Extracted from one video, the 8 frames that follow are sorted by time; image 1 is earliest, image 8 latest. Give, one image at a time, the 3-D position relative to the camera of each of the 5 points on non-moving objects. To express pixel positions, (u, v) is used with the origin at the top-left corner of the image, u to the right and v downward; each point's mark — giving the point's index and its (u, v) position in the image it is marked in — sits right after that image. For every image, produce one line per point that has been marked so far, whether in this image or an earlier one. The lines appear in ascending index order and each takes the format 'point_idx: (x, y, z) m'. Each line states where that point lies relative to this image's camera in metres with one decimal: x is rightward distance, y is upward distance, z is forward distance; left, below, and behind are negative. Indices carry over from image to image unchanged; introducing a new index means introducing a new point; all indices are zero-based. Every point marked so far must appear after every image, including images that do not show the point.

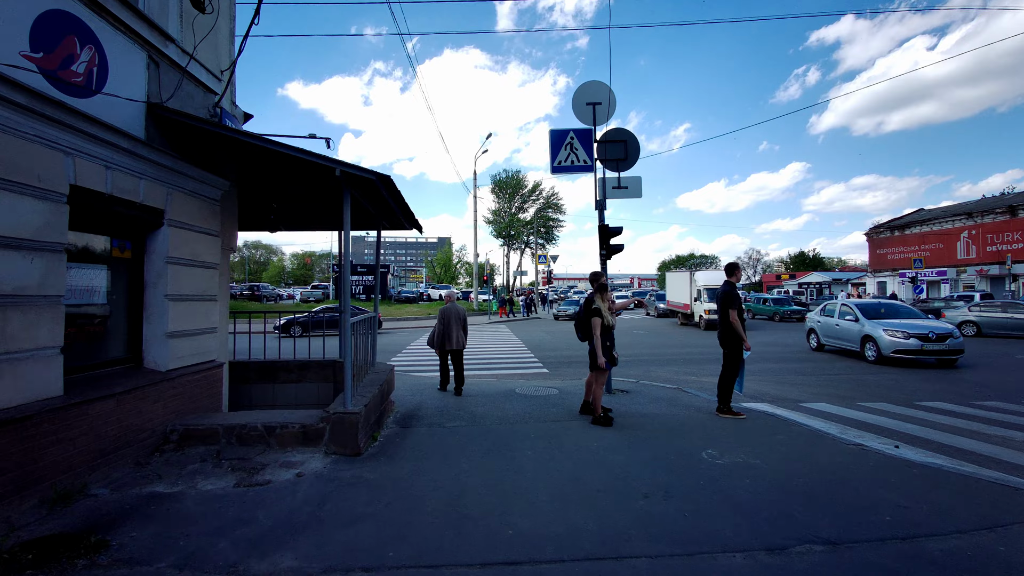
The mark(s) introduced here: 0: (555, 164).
0: (+0.7, +2.0, +7.9) m
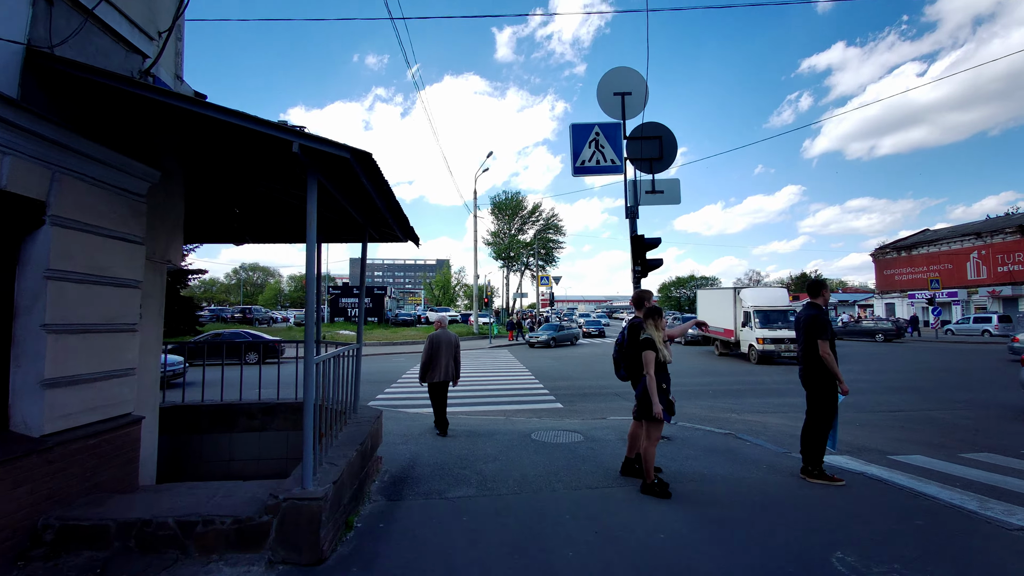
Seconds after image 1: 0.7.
0: (+0.9, +1.7, +6.6) m
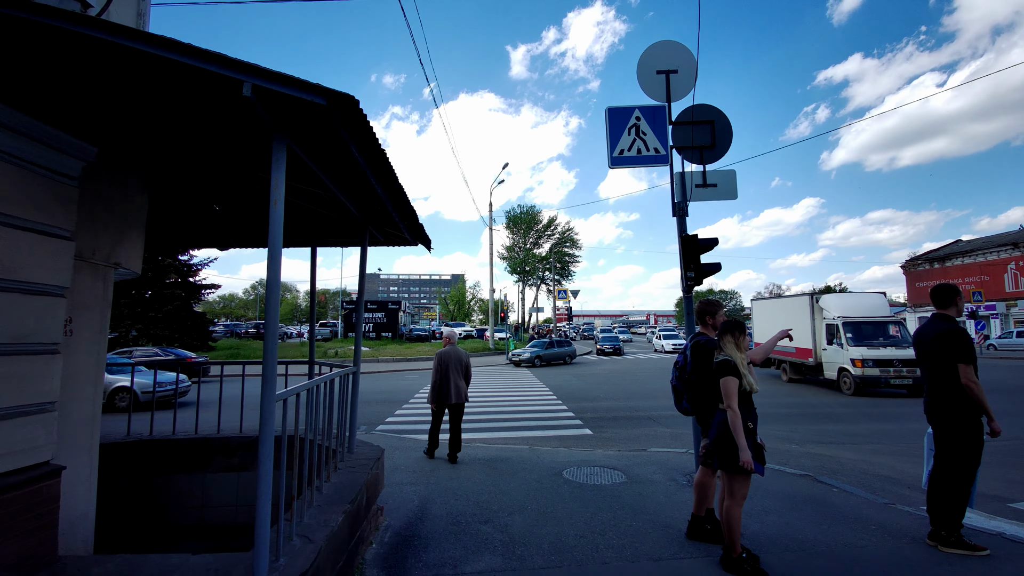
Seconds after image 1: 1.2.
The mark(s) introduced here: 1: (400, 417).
0: (+1.2, +1.6, +5.7) m
1: (-2.6, -2.9, +10.8) m
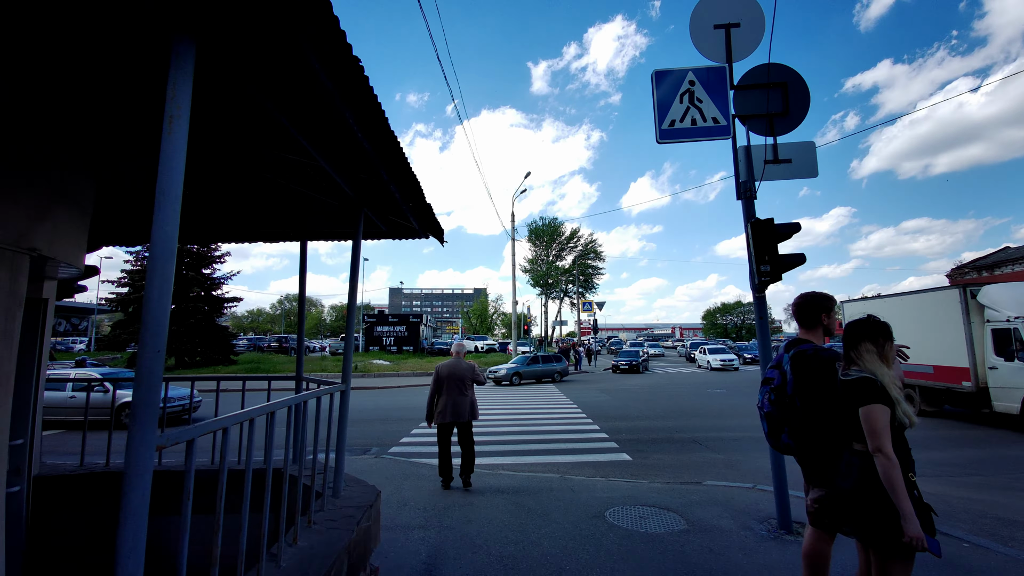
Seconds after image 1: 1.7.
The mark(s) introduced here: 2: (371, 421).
0: (+1.5, +1.6, +4.7) m
1: (-2.1, -3.1, +9.8) m
2: (-3.7, -3.4, +12.2) m
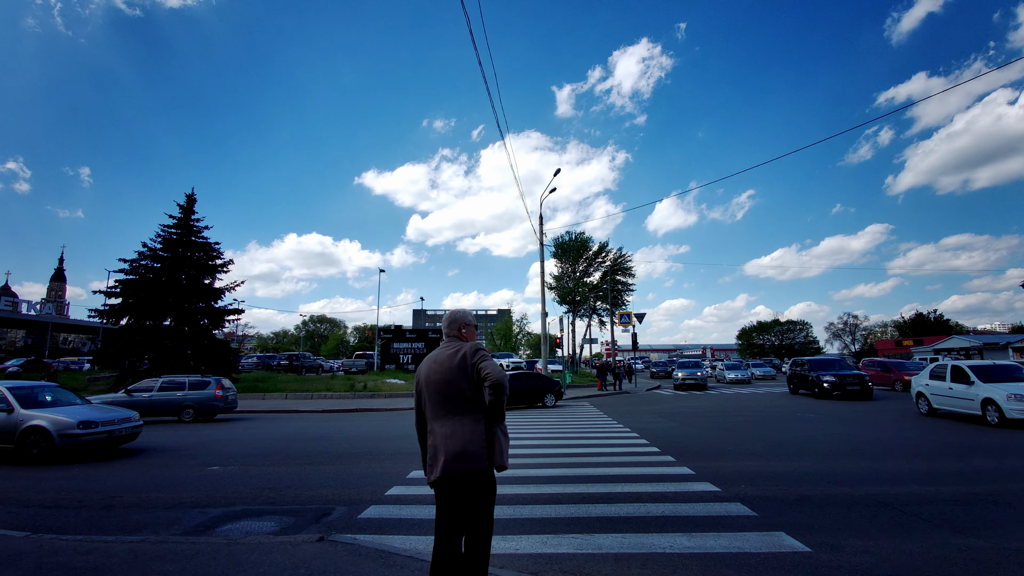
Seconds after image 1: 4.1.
0: (+1.9, +2.3, +1.2) m
1: (-1.4, -2.6, +6.3) m
2: (-2.9, -3.1, +8.7) m
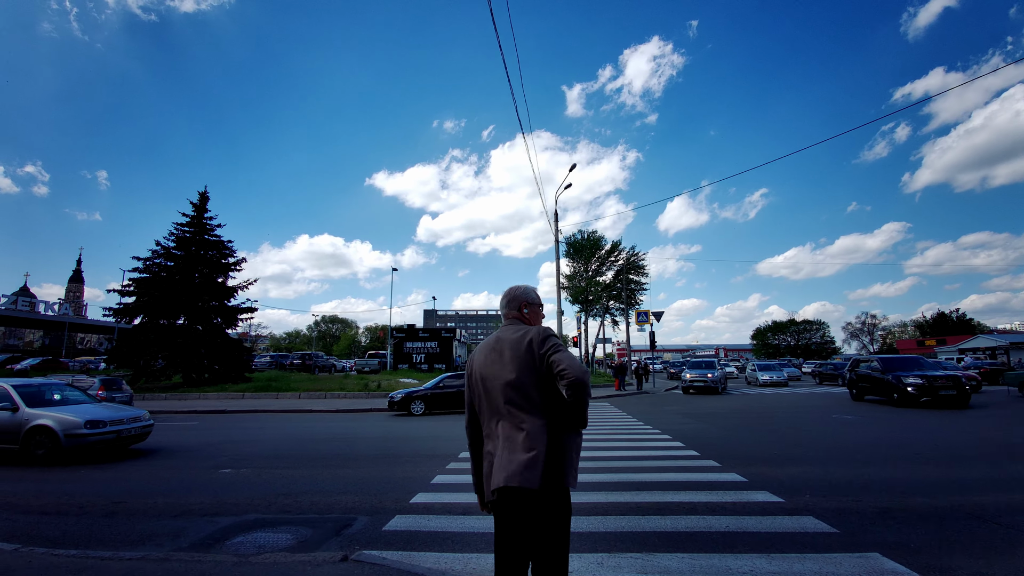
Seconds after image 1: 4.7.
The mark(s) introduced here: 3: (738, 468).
0: (+2.2, +2.5, +0.6) m
1: (-1.0, -2.5, +5.7) m
2: (-2.4, -2.9, +8.2) m
3: (+3.3, -2.6, +6.9) m
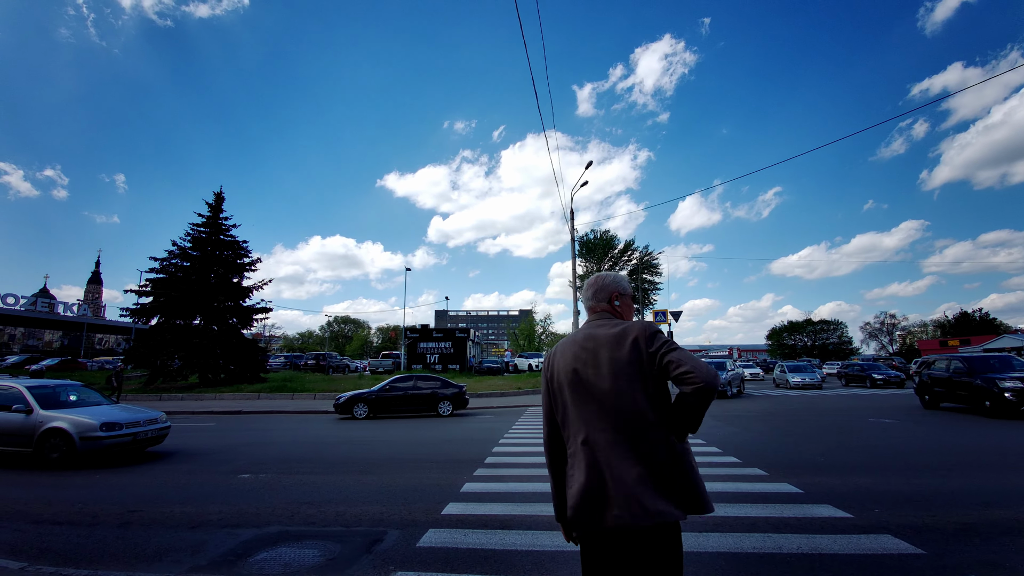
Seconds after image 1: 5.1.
0: (+2.5, +2.5, +0.2) m
1: (-0.6, -2.4, +5.4) m
2: (-1.9, -2.9, +7.9) m
3: (+3.7, -2.6, +6.5) m
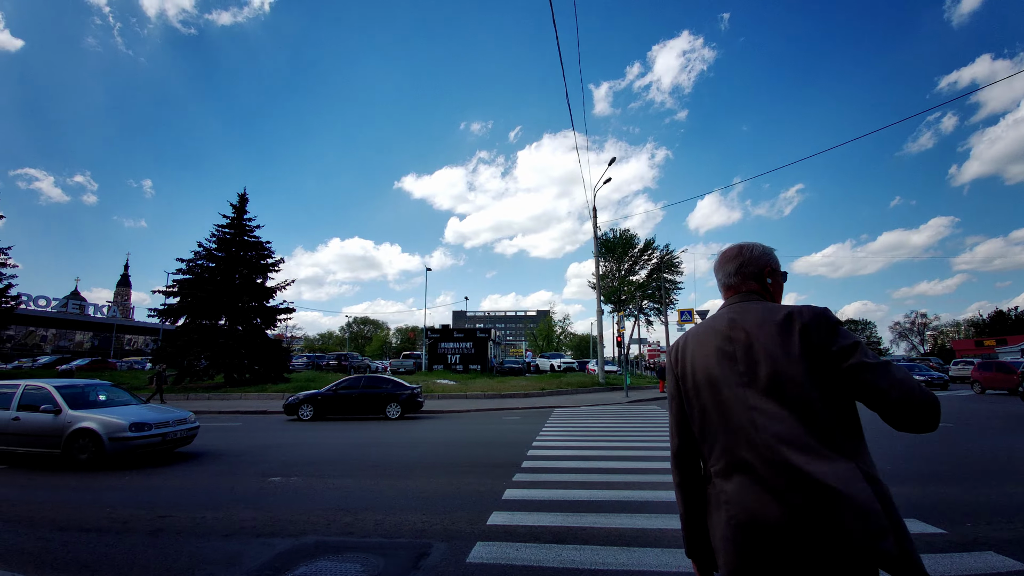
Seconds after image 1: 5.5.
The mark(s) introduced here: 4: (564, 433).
0: (+2.8, +2.6, -0.3) m
1: (0.0, -2.4, +5.0) m
2: (-1.3, -2.8, +7.5) m
3: (+4.3, -2.5, +5.9) m
4: (+1.3, -3.7, +12.2) m
